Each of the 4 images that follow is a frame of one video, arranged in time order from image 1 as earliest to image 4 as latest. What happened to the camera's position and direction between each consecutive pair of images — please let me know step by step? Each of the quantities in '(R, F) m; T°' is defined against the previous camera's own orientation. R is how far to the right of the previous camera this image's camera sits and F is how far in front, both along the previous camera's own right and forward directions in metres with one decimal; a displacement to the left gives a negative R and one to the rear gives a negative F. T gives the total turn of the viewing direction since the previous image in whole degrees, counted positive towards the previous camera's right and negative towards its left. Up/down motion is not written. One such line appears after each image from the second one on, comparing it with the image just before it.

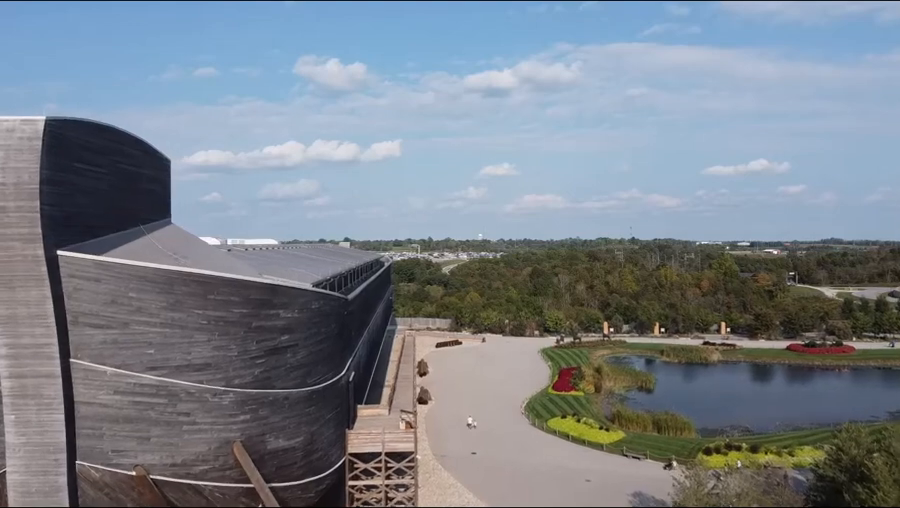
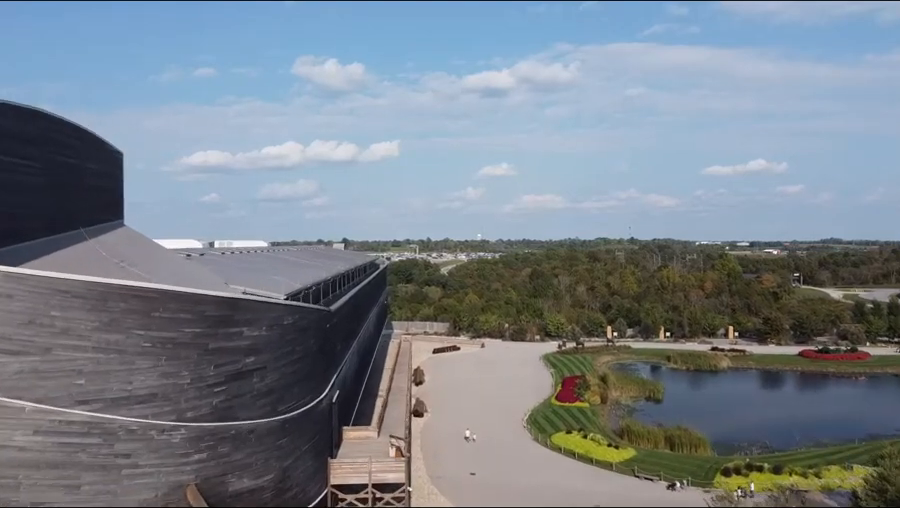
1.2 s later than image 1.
(+0.1, +1.9) m; 0°
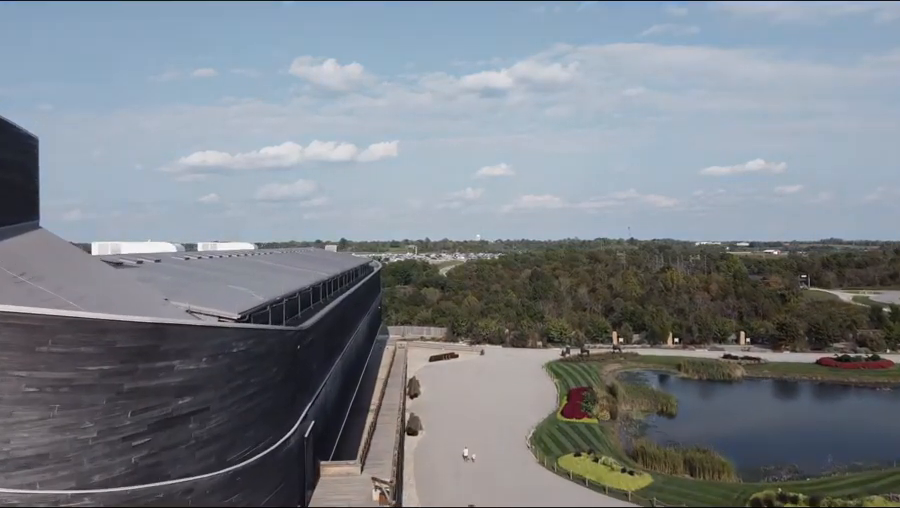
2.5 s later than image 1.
(+0.1, +2.5) m; 0°
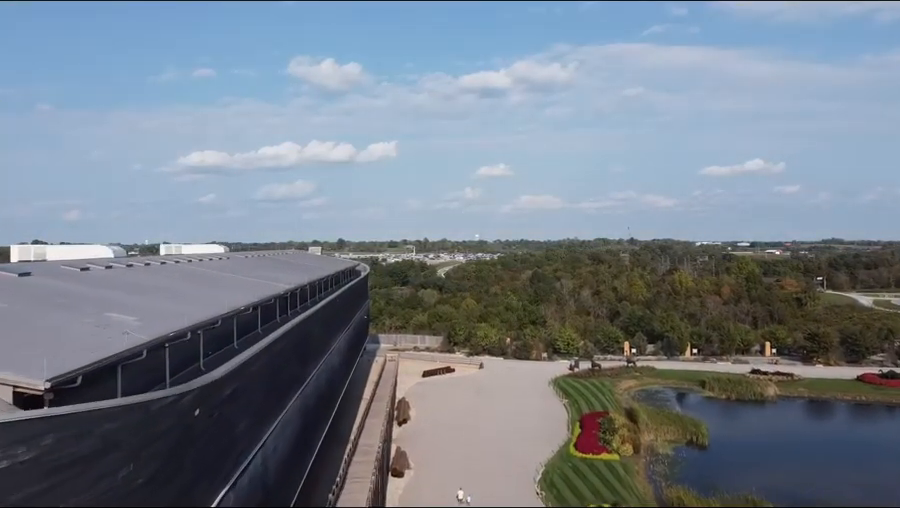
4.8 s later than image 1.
(+0.2, +4.6) m; 0°
